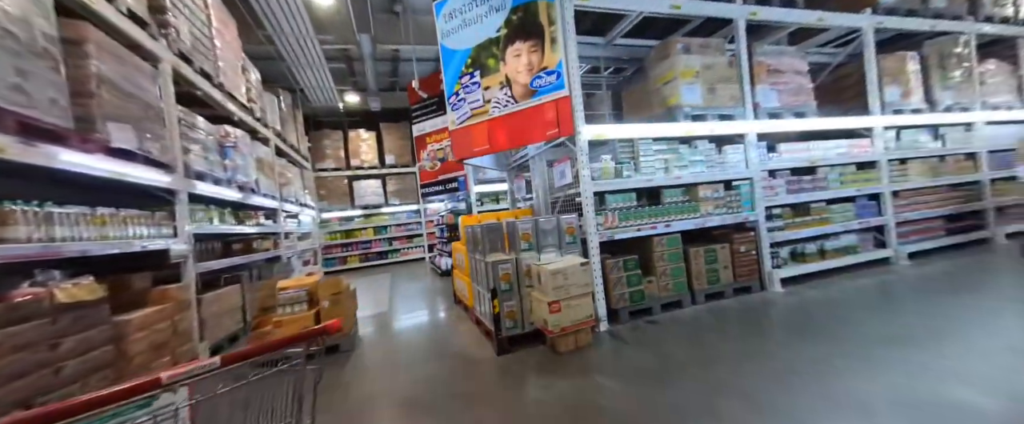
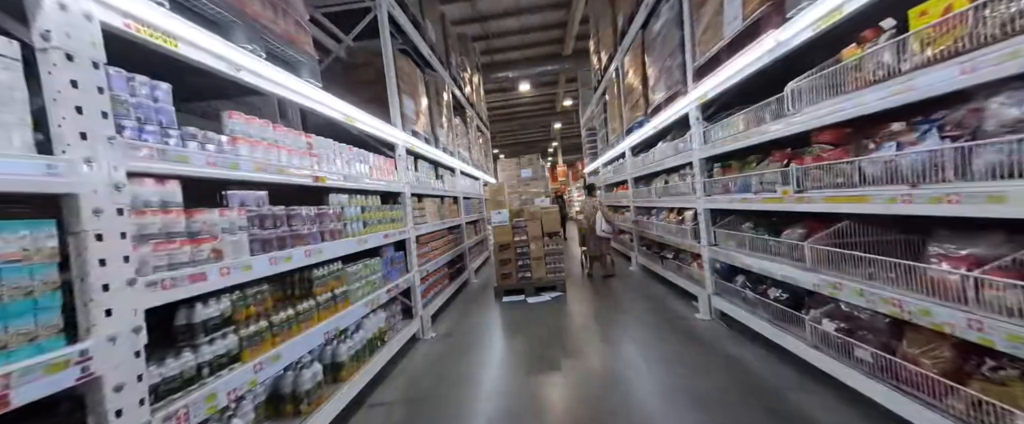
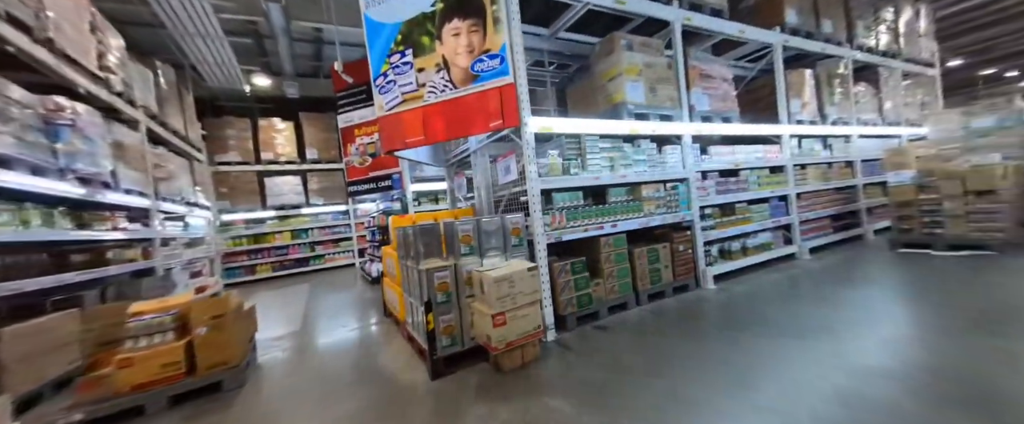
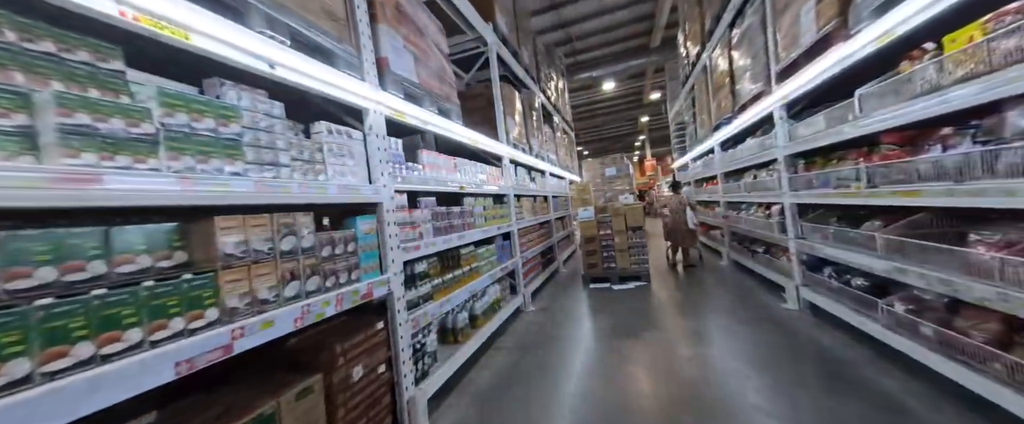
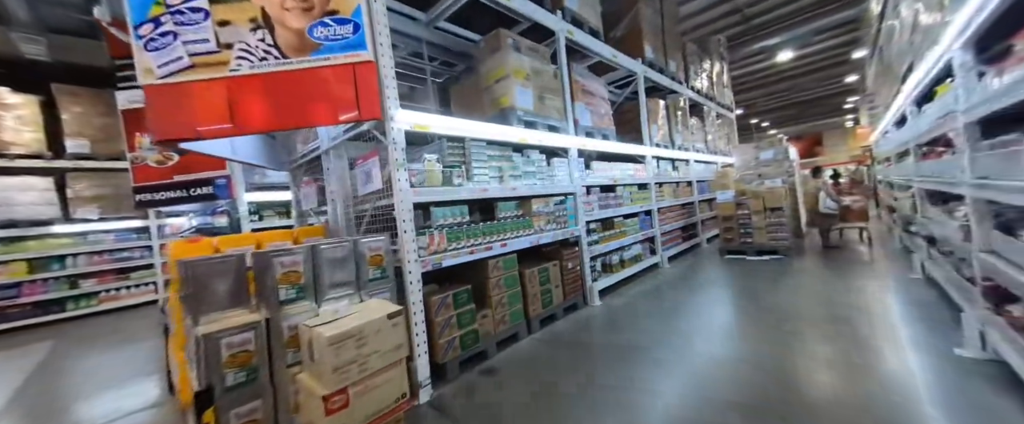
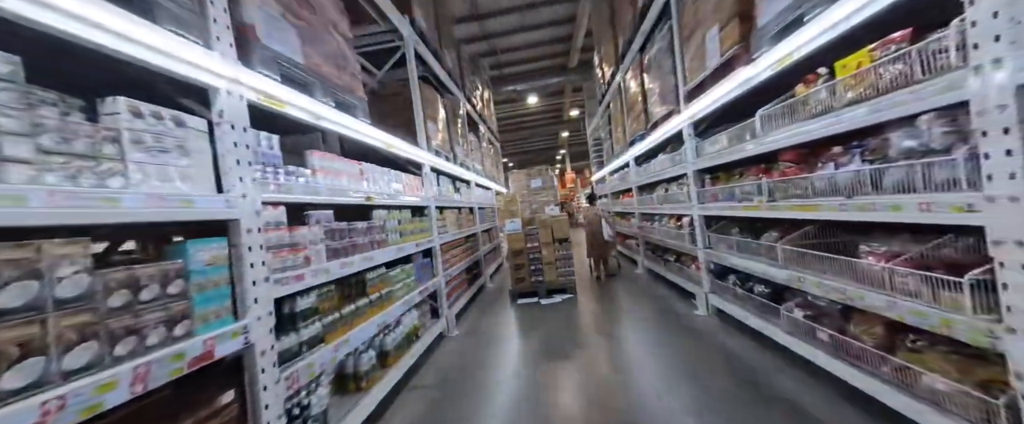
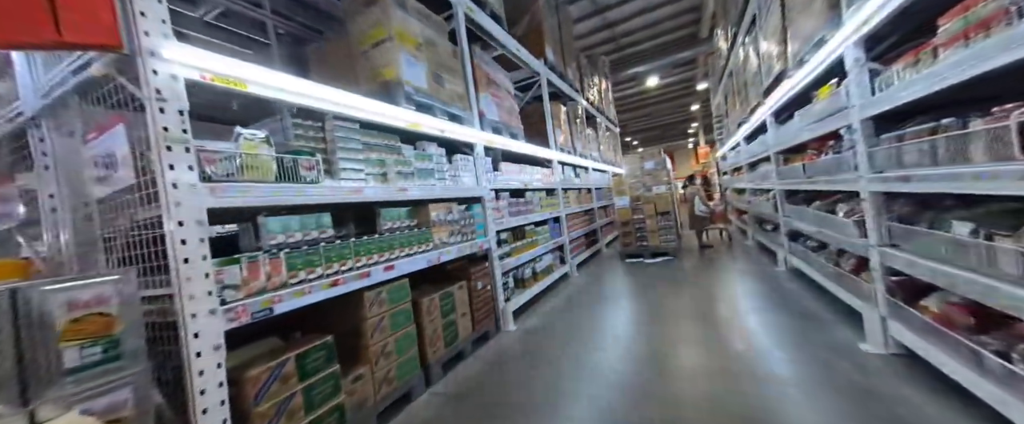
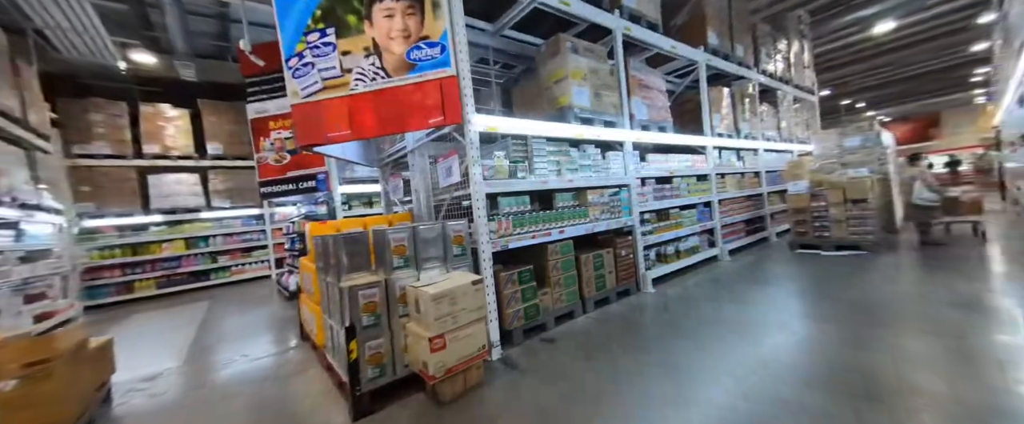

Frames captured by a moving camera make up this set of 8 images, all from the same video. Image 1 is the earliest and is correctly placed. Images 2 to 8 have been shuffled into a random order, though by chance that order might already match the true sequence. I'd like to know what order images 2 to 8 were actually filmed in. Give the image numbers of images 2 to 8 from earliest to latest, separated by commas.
3, 8, 5, 7, 4, 6, 2
